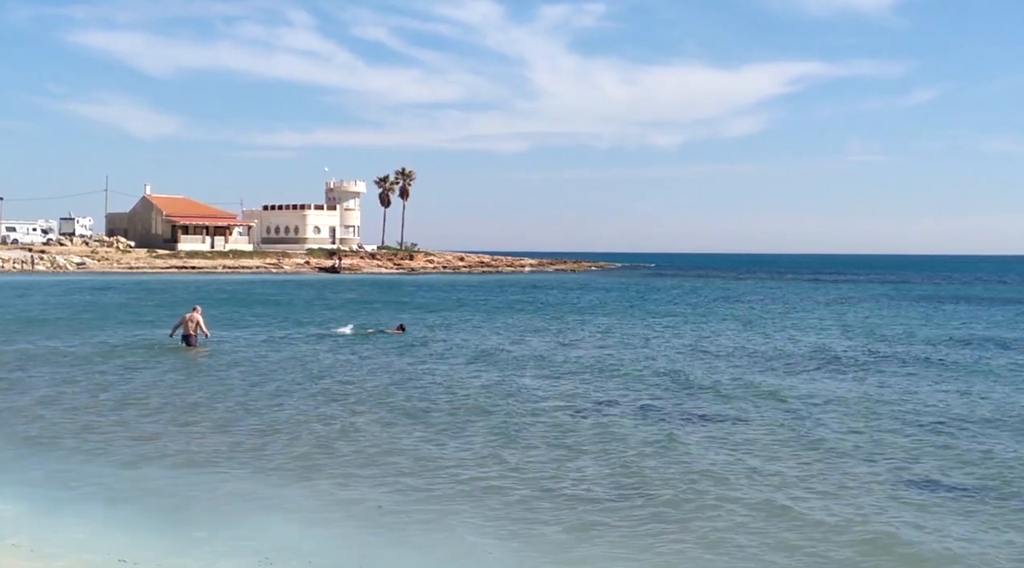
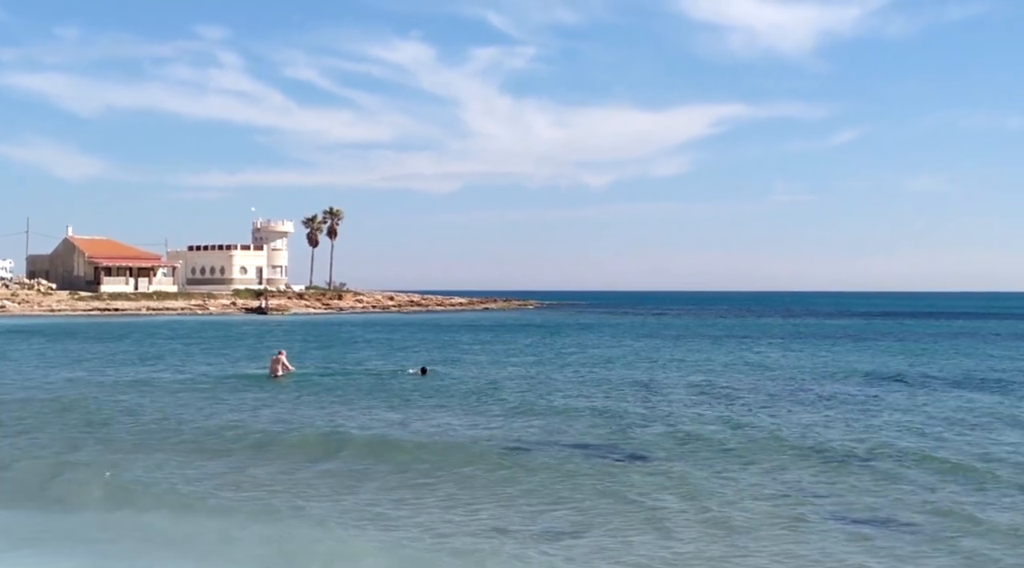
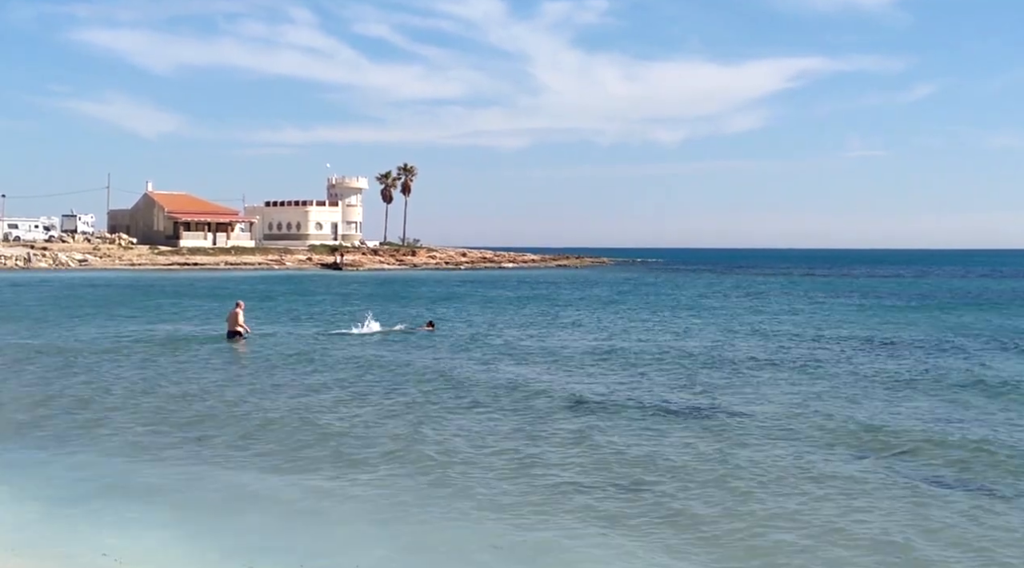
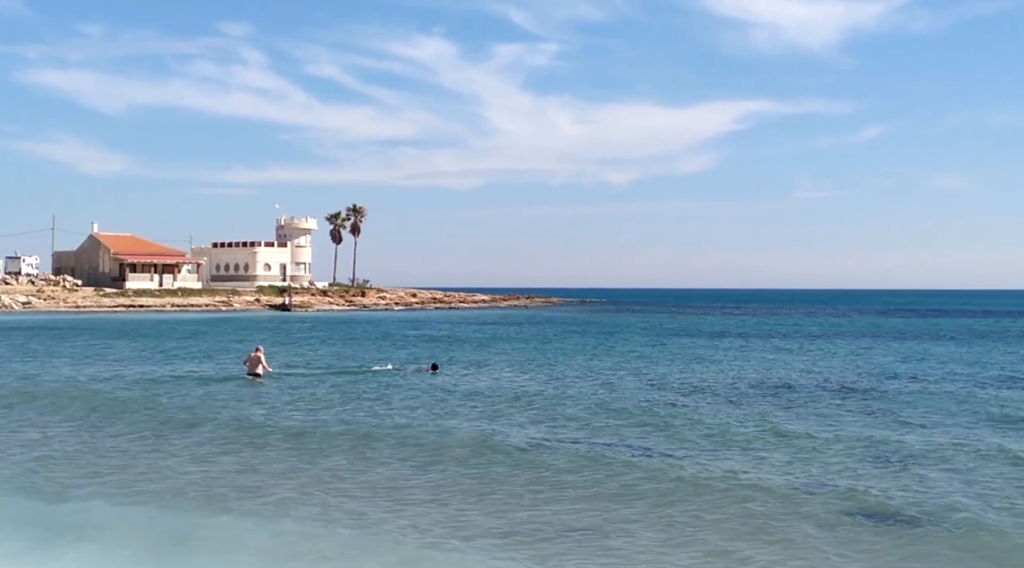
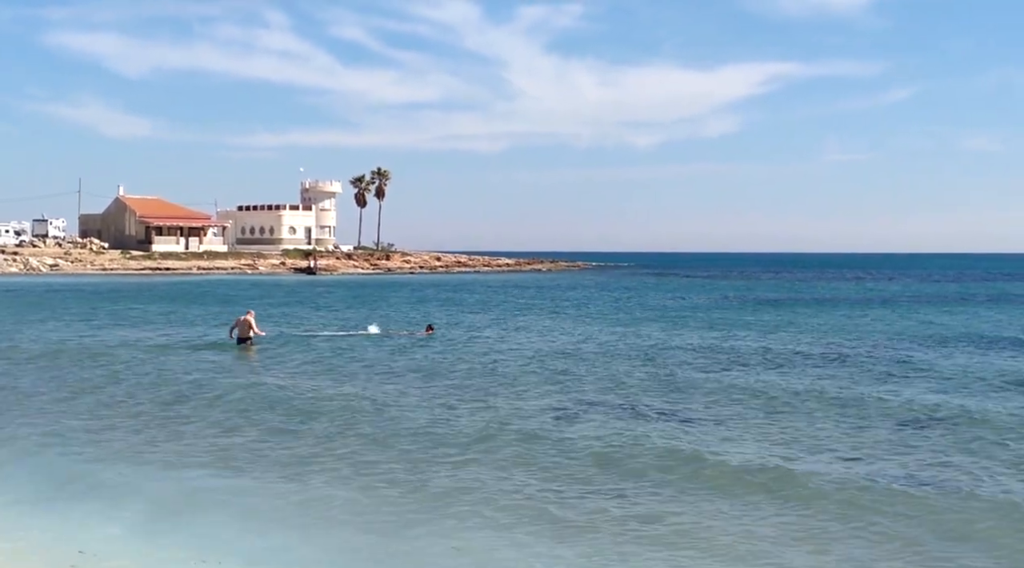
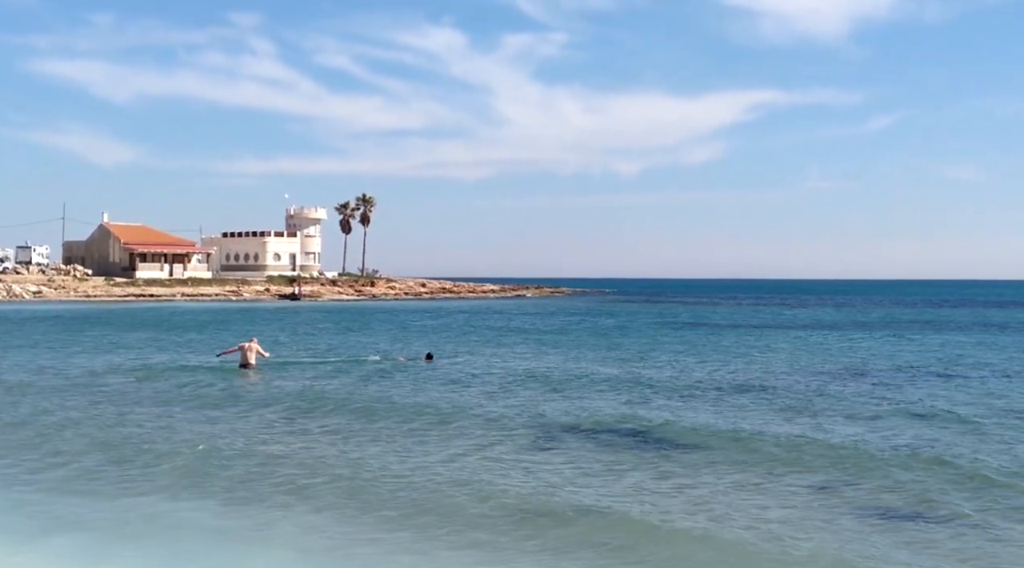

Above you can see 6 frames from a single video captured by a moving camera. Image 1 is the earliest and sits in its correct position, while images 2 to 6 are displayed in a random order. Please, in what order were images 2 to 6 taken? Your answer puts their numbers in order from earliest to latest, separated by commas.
3, 5, 6, 4, 2
